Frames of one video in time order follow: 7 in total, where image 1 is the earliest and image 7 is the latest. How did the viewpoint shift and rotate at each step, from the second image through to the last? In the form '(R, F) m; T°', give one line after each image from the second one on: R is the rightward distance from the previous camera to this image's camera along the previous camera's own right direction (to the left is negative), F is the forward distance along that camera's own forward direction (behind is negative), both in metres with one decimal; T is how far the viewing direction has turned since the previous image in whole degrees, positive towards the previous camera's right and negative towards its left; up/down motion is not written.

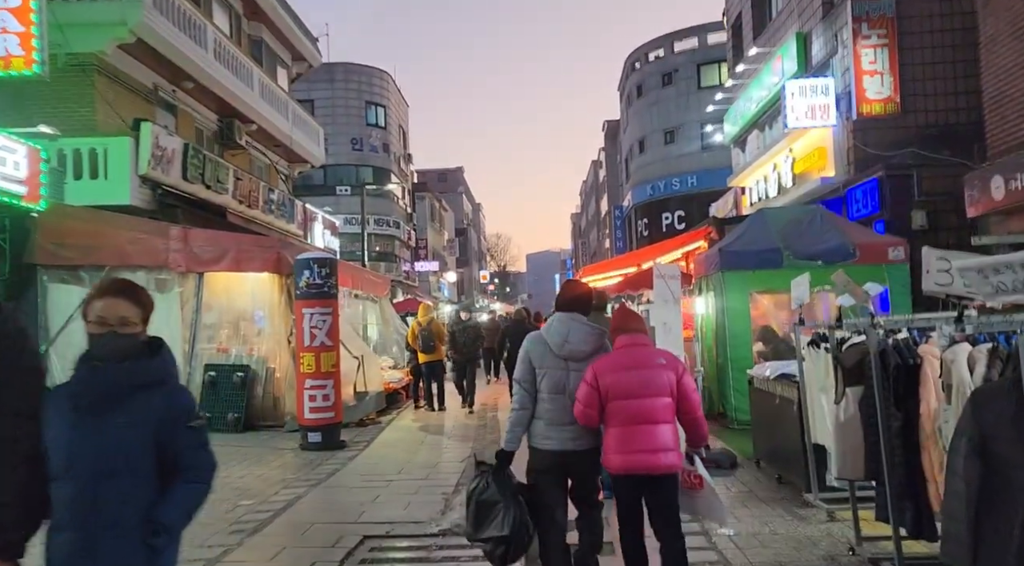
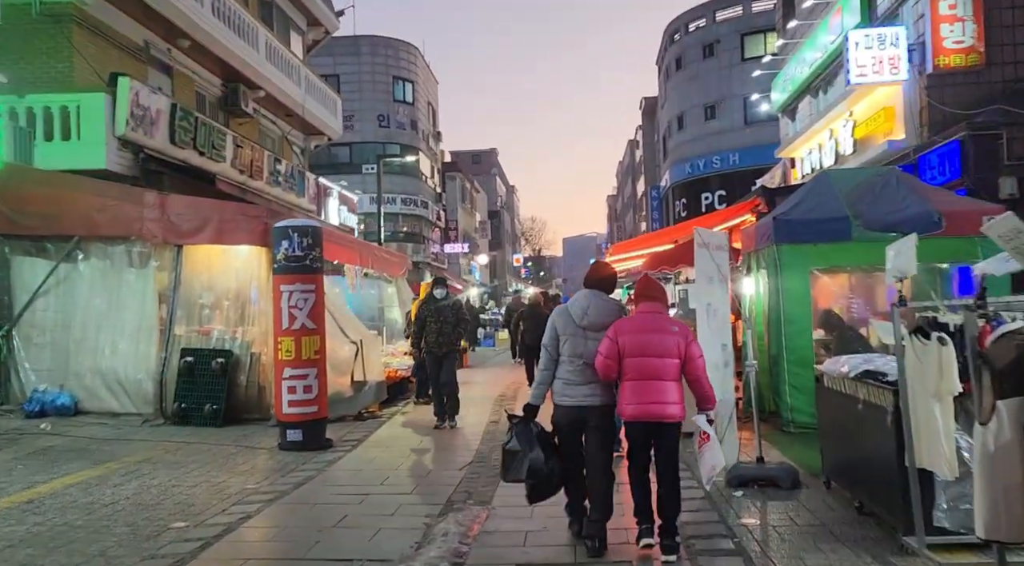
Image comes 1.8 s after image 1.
(+0.2, +1.5) m; -3°
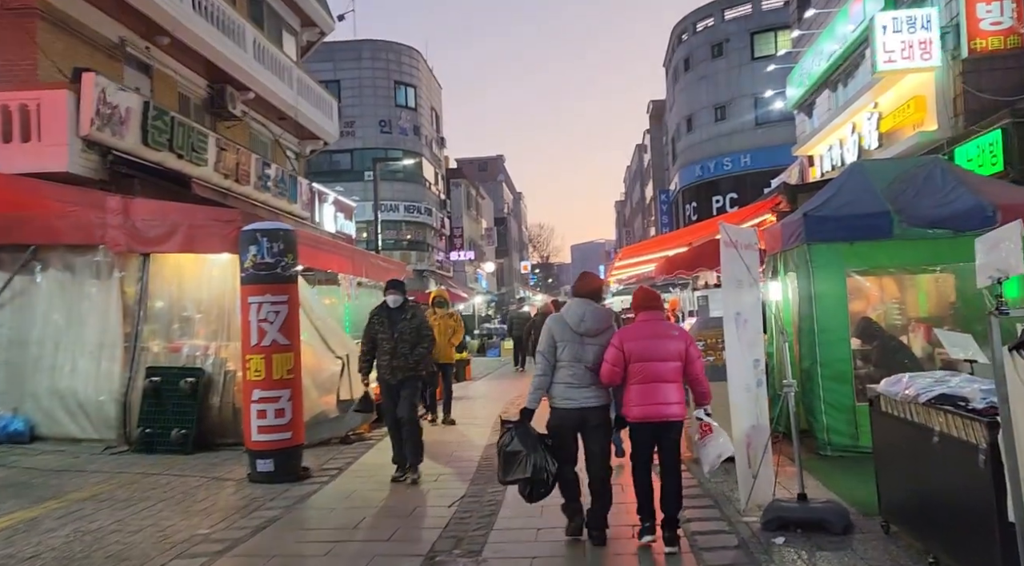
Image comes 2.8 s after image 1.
(+0.1, +1.0) m; -1°
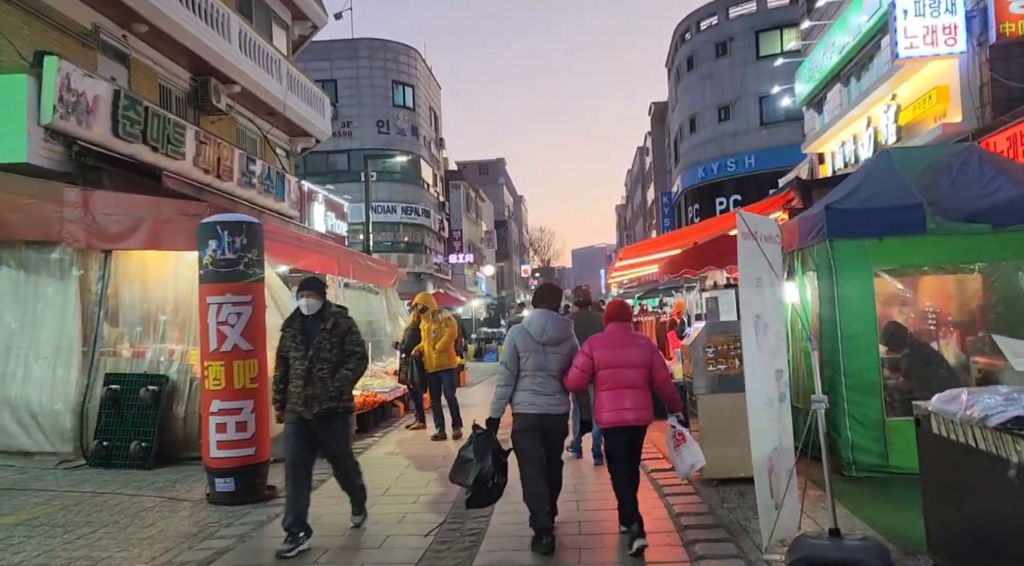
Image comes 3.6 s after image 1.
(+0.1, +0.8) m; 0°
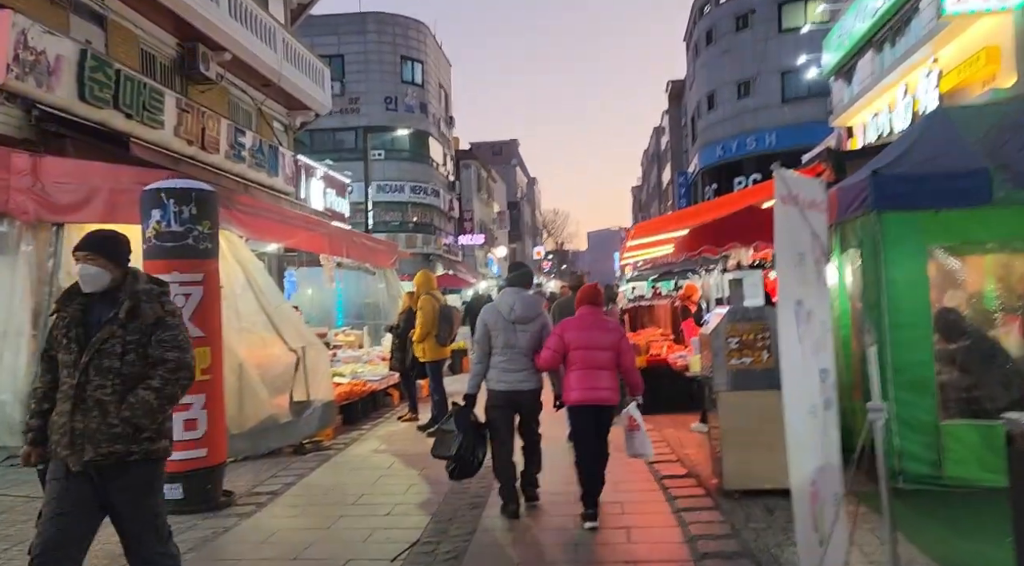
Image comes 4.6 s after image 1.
(+0.2, +0.9) m; -1°
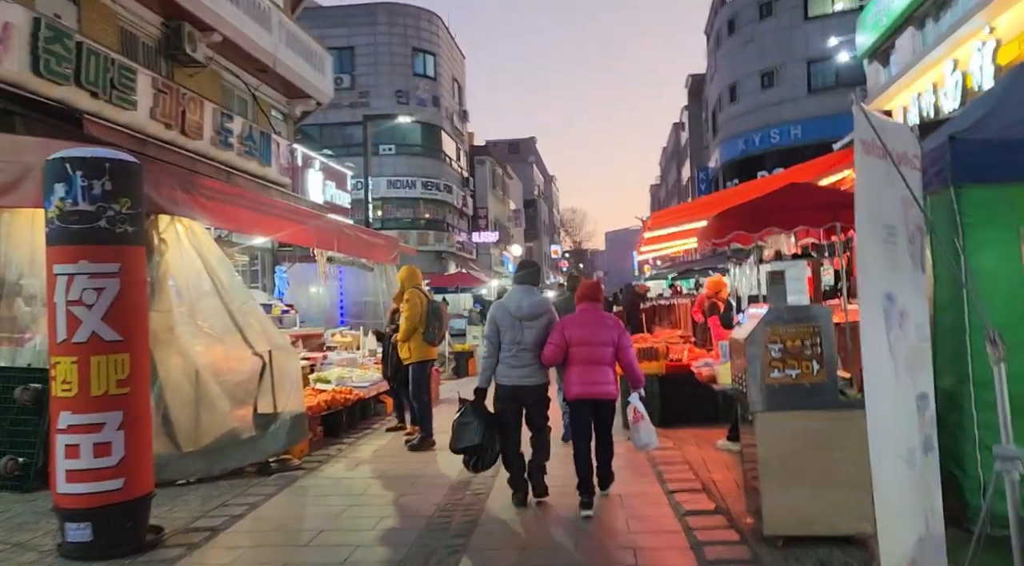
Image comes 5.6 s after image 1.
(+0.2, +1.1) m; -1°
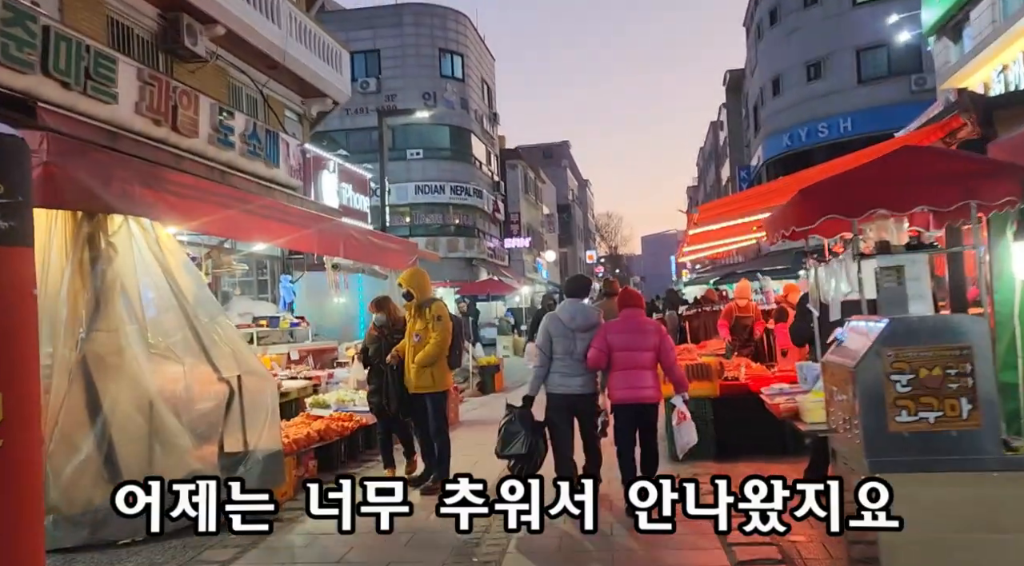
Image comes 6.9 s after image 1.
(+0.1, +1.4) m; -3°
